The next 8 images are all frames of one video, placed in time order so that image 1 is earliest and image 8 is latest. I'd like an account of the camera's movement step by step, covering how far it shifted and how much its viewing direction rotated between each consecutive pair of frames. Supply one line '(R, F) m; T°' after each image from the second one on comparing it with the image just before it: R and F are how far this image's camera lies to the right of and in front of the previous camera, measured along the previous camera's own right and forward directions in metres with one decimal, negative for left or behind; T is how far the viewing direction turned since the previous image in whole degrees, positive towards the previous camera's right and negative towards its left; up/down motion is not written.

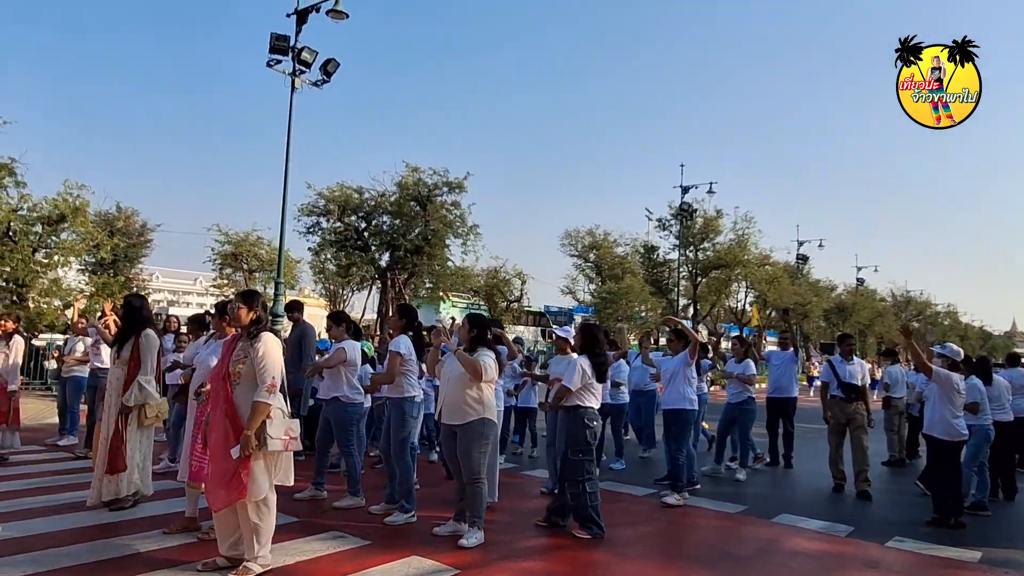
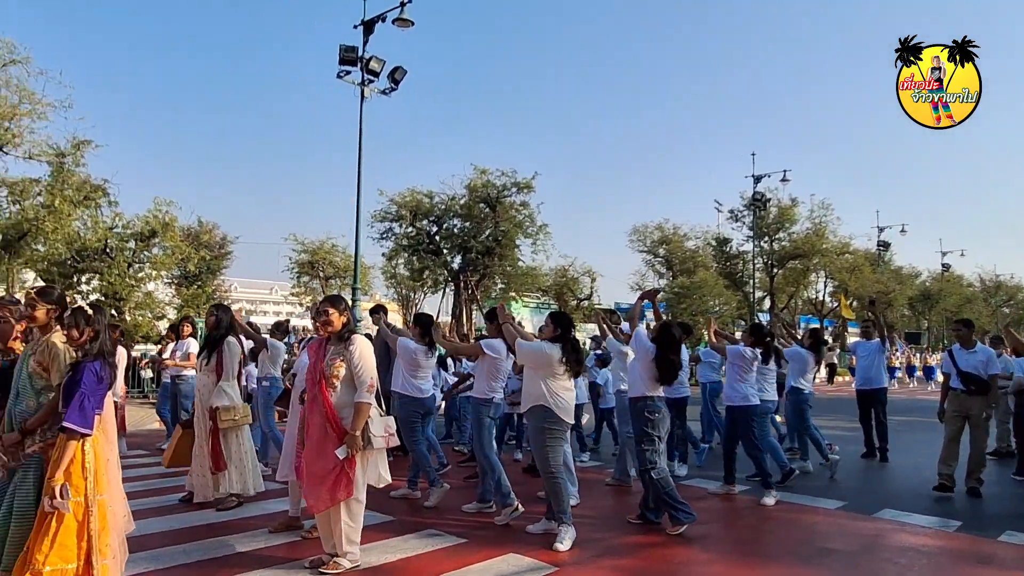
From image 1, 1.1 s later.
(-0.1, 0.0) m; -5°
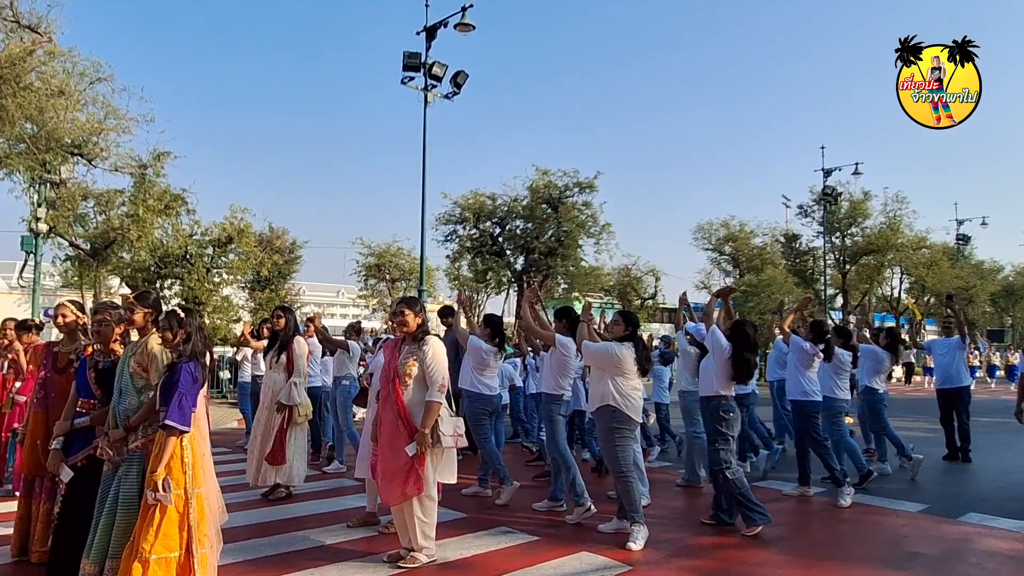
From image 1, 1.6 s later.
(-0.1, -0.1) m; -5°
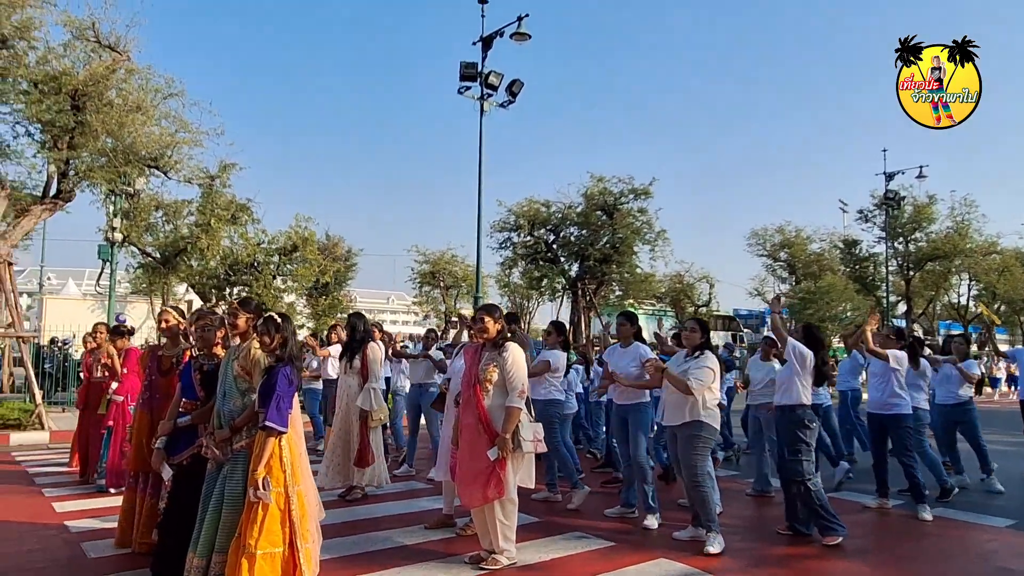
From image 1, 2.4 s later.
(-0.2, -0.1) m; -4°
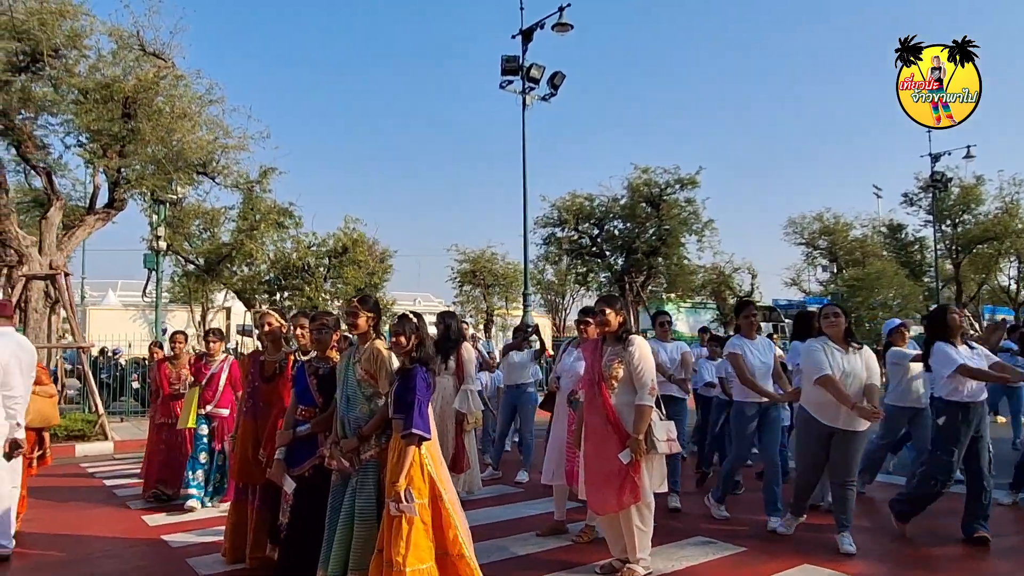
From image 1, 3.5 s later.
(-0.7, +0.4) m; -2°
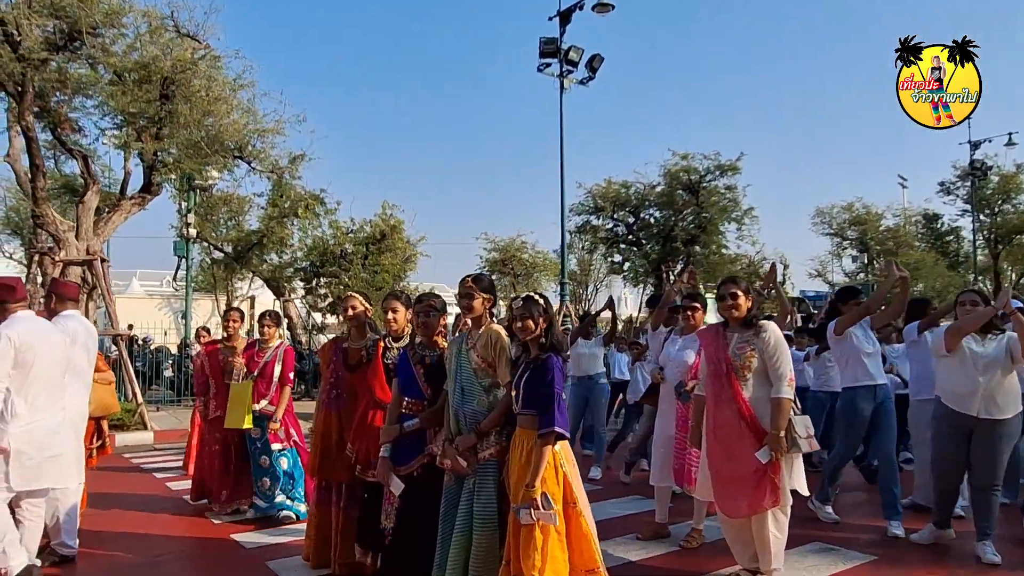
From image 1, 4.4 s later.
(-0.6, +0.5) m; -1°
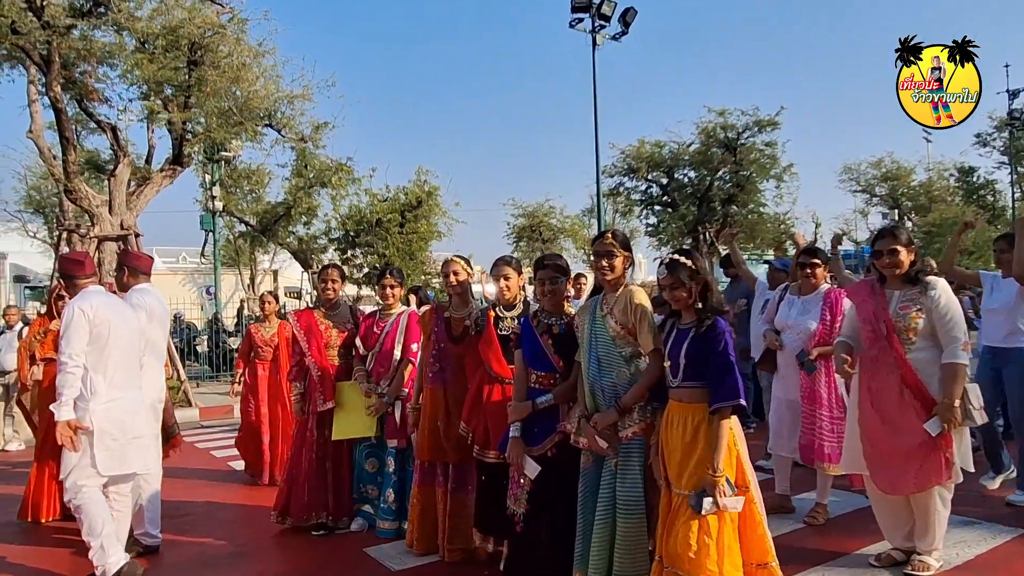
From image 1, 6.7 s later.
(-0.6, +0.5) m; -1°
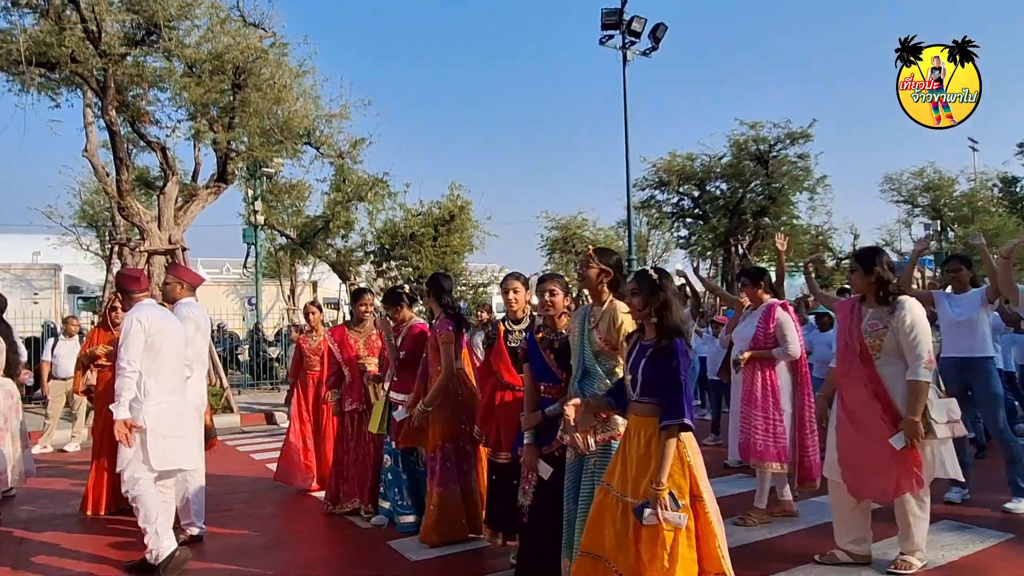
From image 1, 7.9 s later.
(+0.2, -0.4) m; -3°
